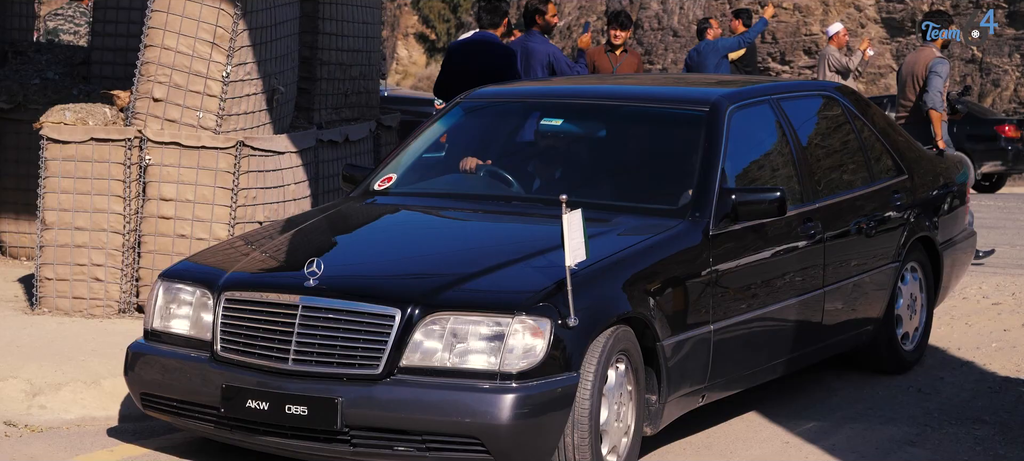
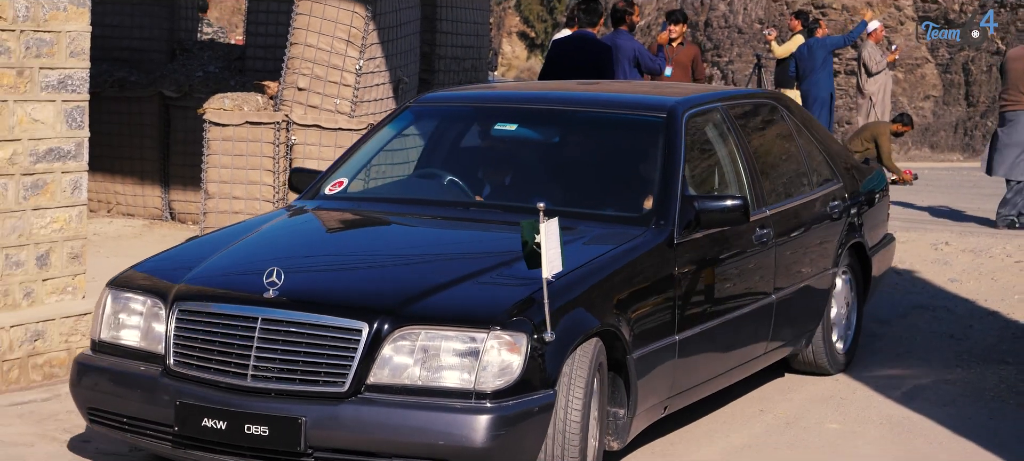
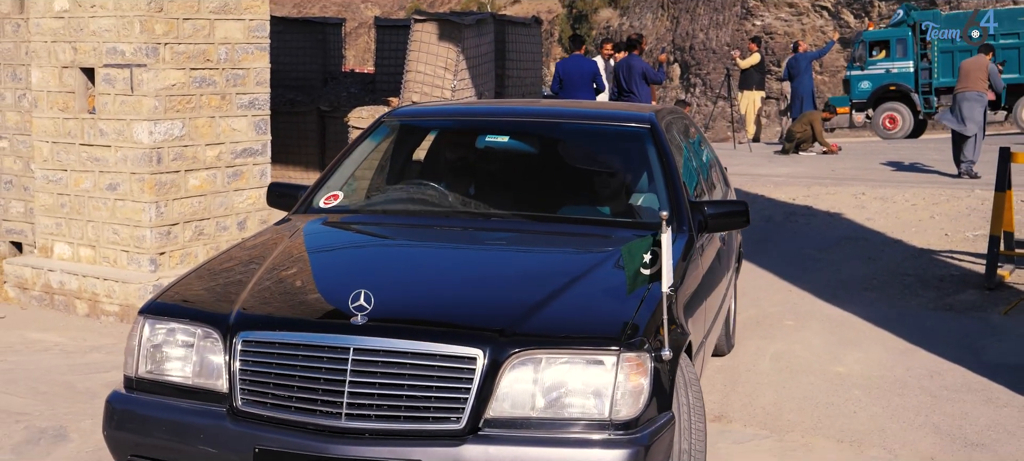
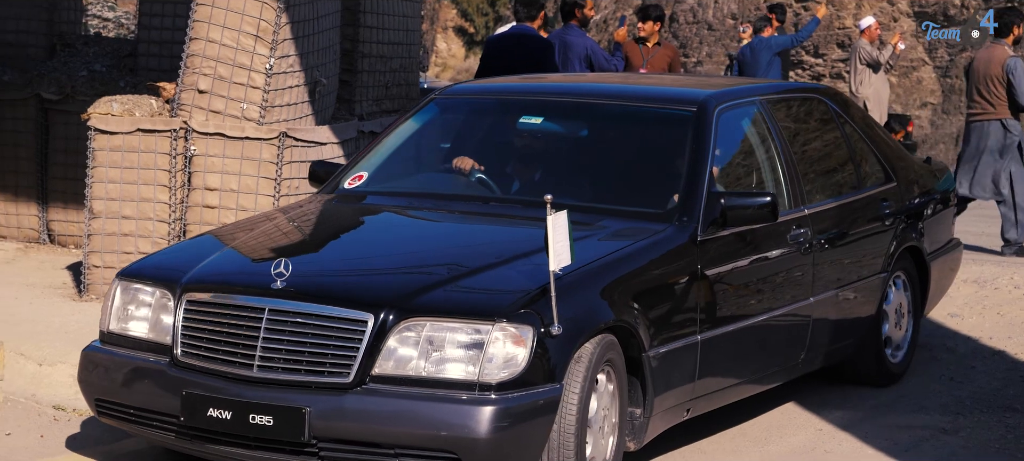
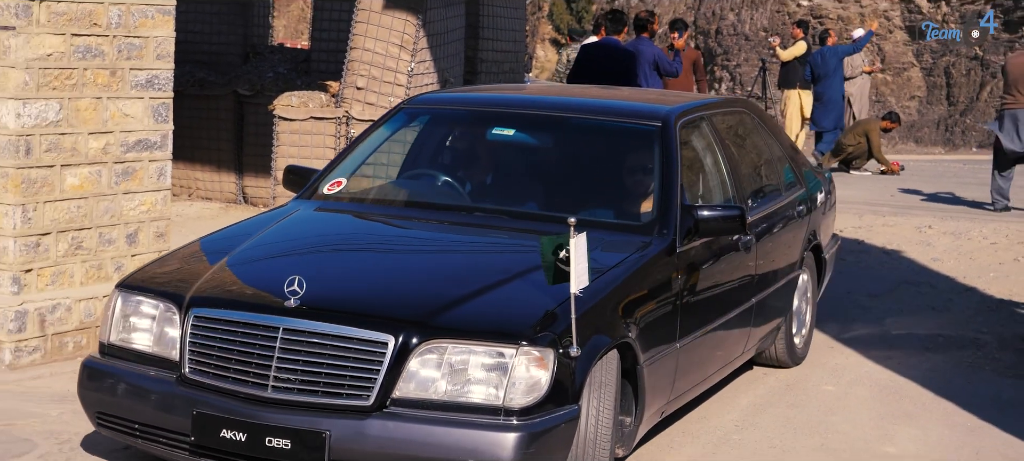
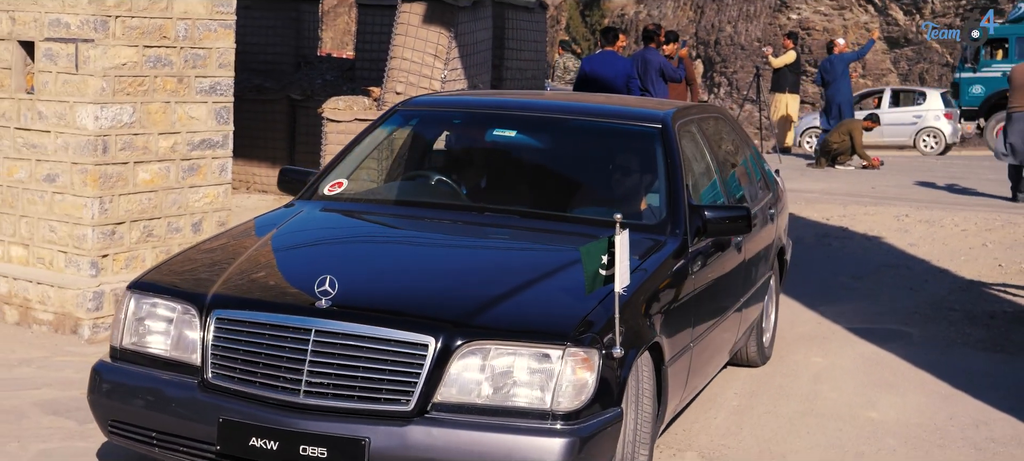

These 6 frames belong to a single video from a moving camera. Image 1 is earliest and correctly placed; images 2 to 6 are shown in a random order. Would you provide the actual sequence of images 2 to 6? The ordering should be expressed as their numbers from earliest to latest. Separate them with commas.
4, 2, 5, 6, 3
